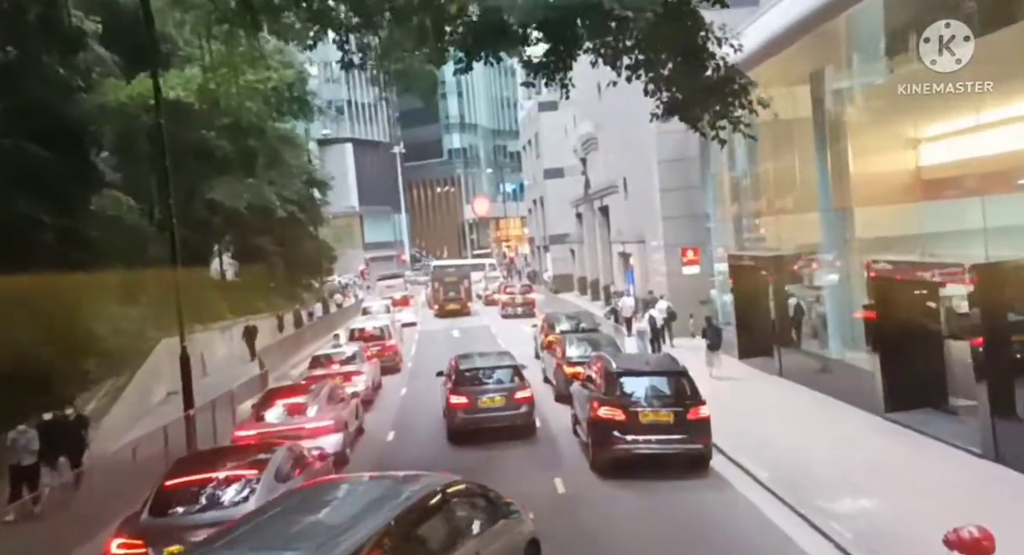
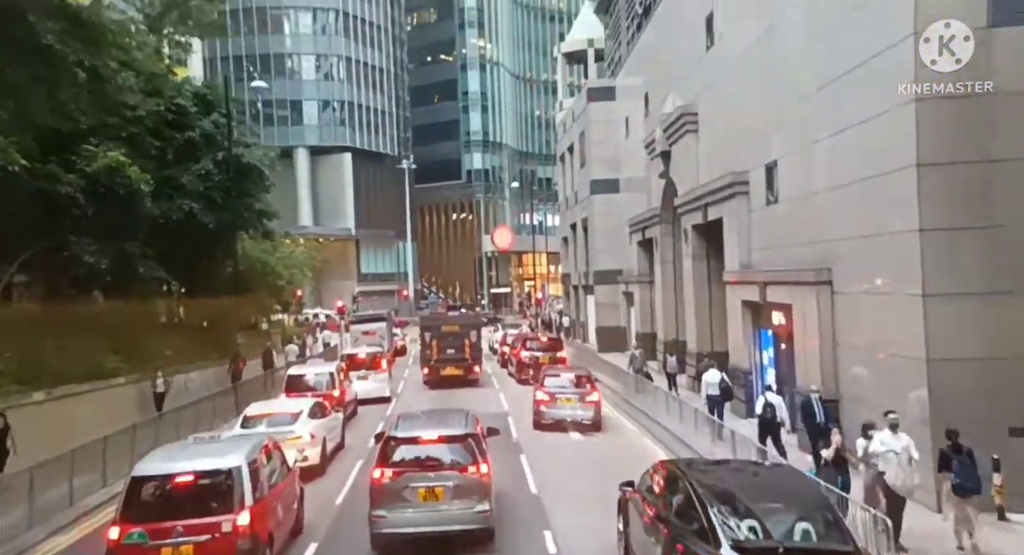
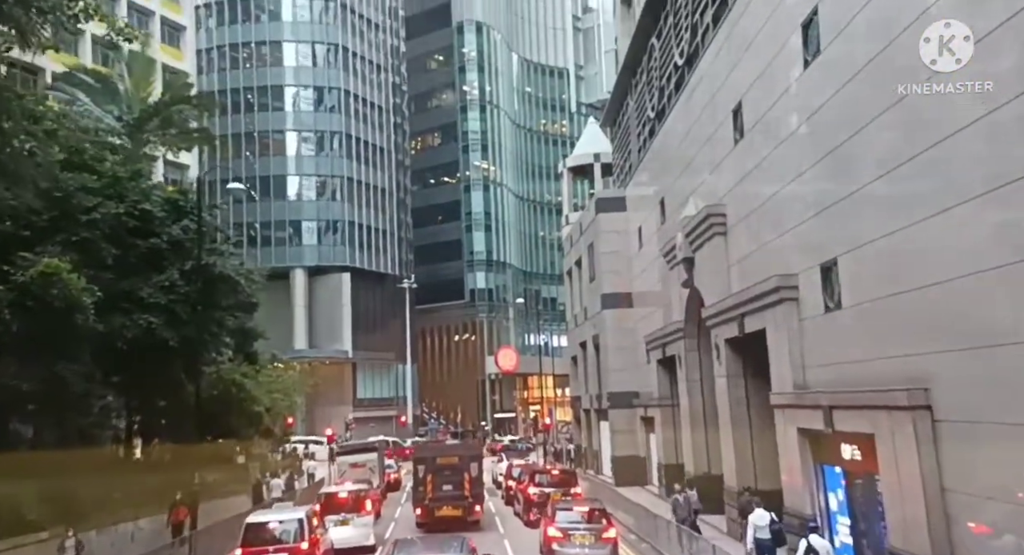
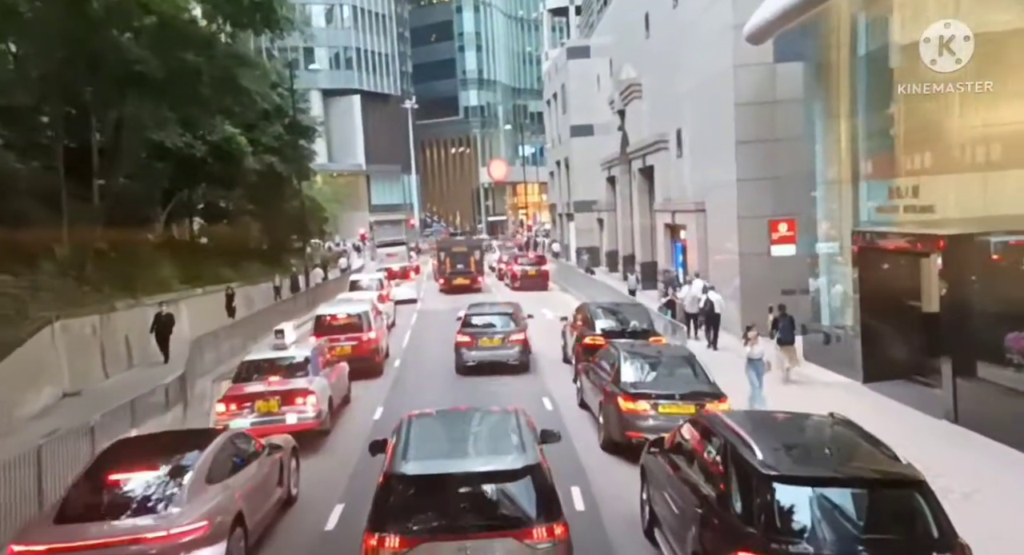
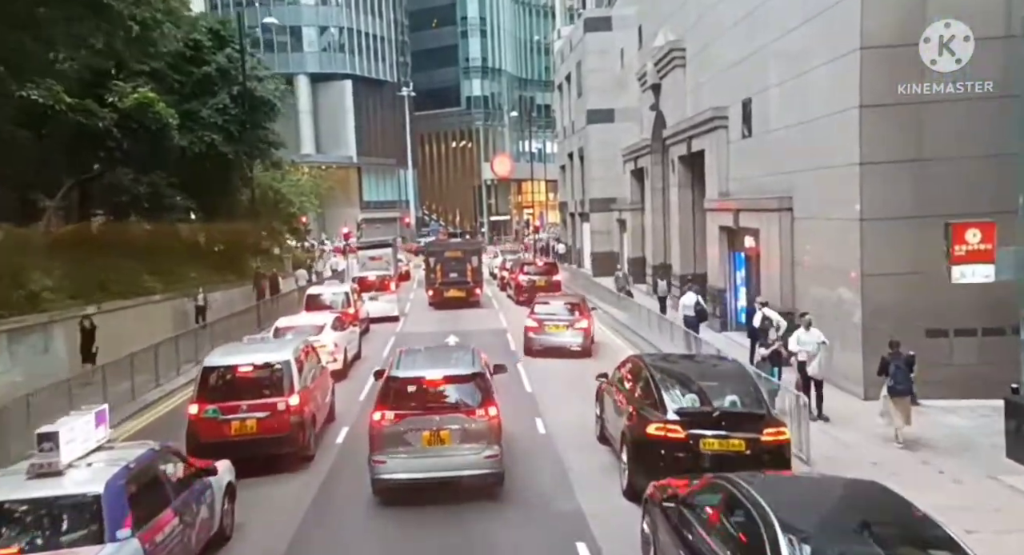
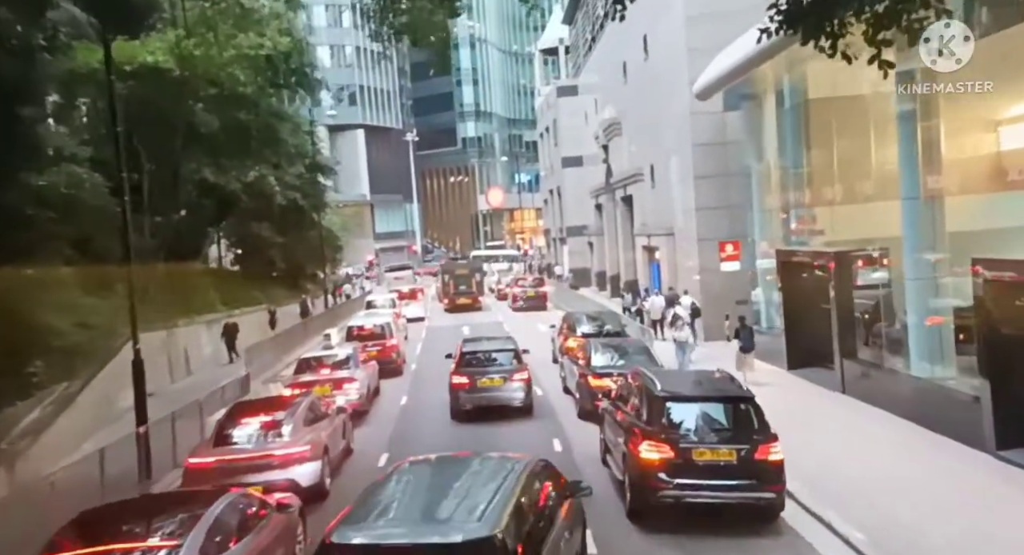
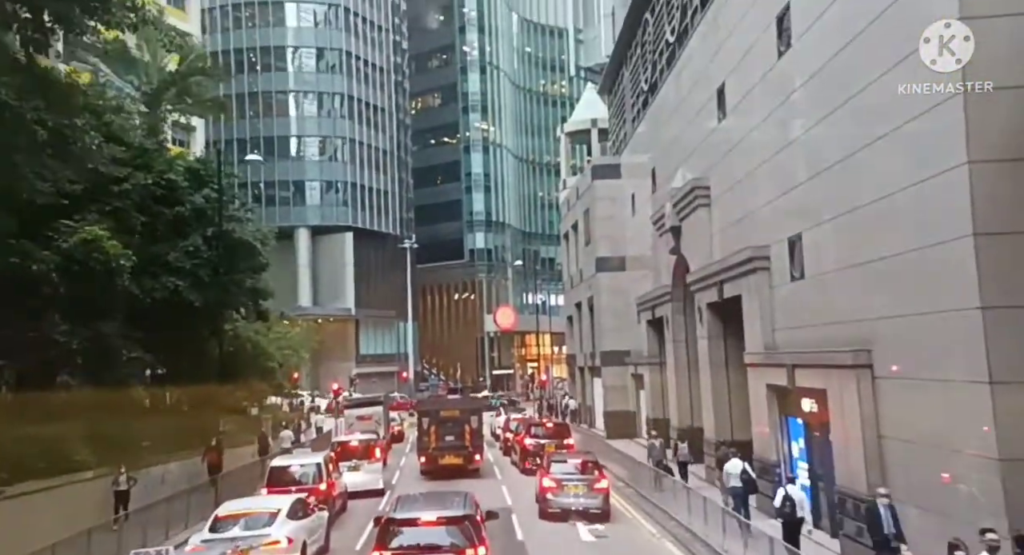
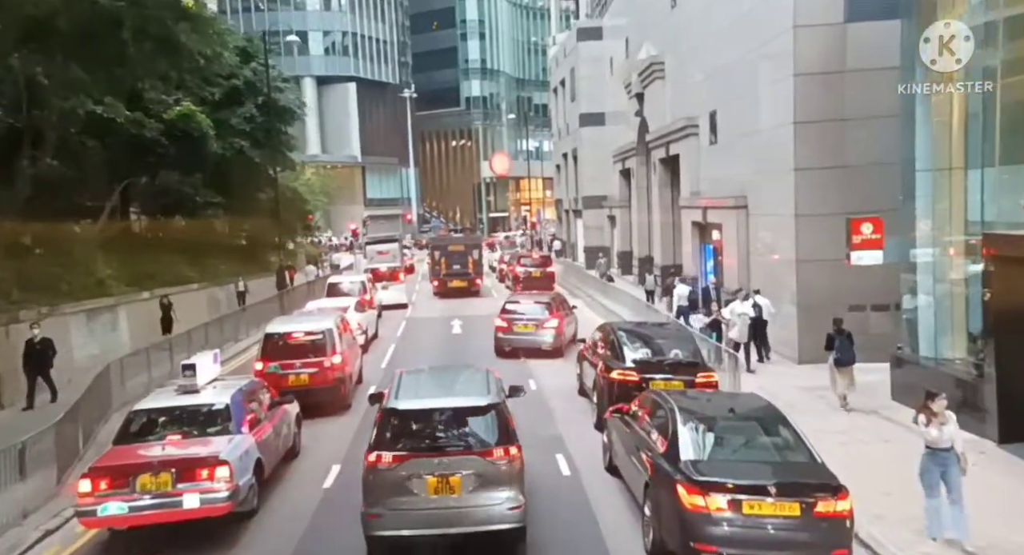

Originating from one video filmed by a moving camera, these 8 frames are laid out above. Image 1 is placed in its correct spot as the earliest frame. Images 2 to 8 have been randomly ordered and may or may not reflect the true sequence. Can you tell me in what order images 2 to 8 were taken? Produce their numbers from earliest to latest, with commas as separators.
6, 4, 8, 5, 2, 7, 3
